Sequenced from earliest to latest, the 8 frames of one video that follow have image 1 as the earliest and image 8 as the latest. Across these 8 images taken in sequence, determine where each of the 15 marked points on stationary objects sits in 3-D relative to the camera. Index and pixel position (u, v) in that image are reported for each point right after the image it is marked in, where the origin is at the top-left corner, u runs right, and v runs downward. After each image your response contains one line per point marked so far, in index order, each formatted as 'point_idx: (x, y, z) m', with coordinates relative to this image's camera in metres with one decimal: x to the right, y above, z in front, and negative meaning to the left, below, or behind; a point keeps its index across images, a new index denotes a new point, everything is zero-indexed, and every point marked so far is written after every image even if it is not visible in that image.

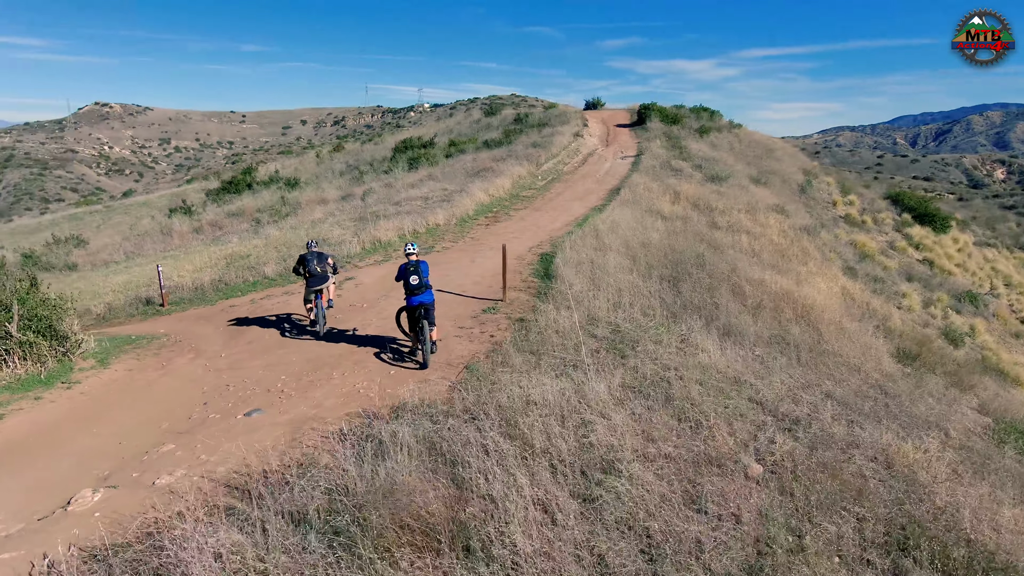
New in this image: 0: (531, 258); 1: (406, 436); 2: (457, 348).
0: (+0.4, +0.6, +13.6) m
1: (-0.8, -1.1, +4.9) m
2: (-0.7, -0.7, +8.0) m
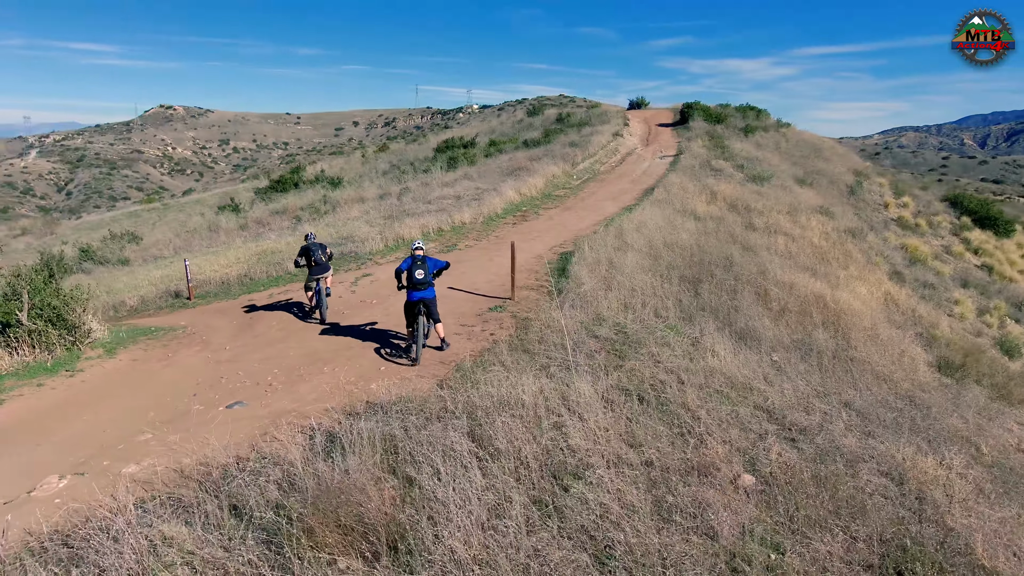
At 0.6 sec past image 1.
0: (+0.8, +0.6, +13.4) m
1: (-1.0, -1.1, +4.7) m
2: (-0.7, -0.7, +7.8) m
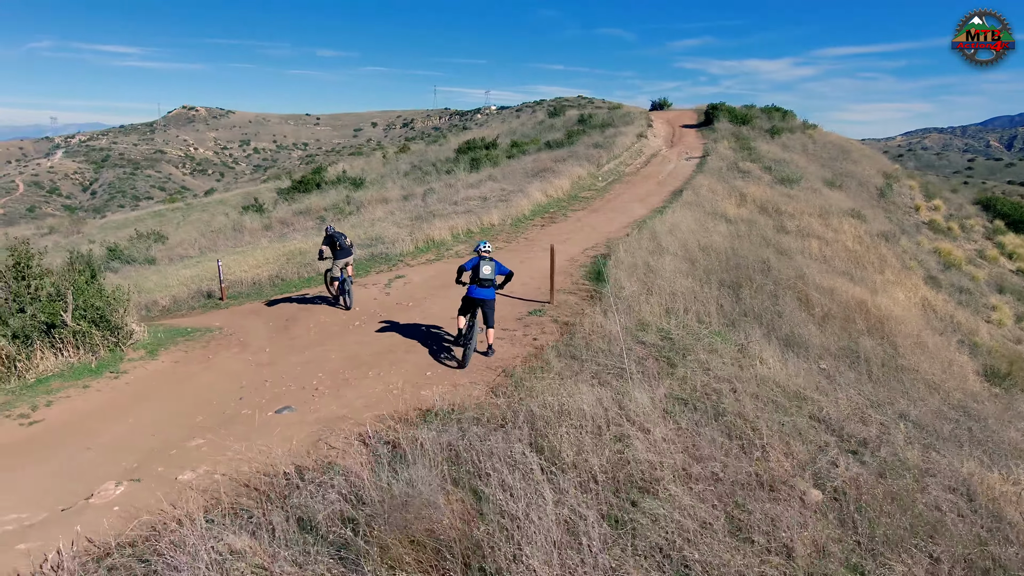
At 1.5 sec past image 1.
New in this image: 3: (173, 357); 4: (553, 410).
0: (+1.5, +0.6, +13.2) m
1: (-0.6, -1.1, +4.6) m
2: (-0.2, -0.7, +7.7) m
3: (-4.2, -0.9, +8.1) m
4: (+0.4, -1.0, +5.3) m
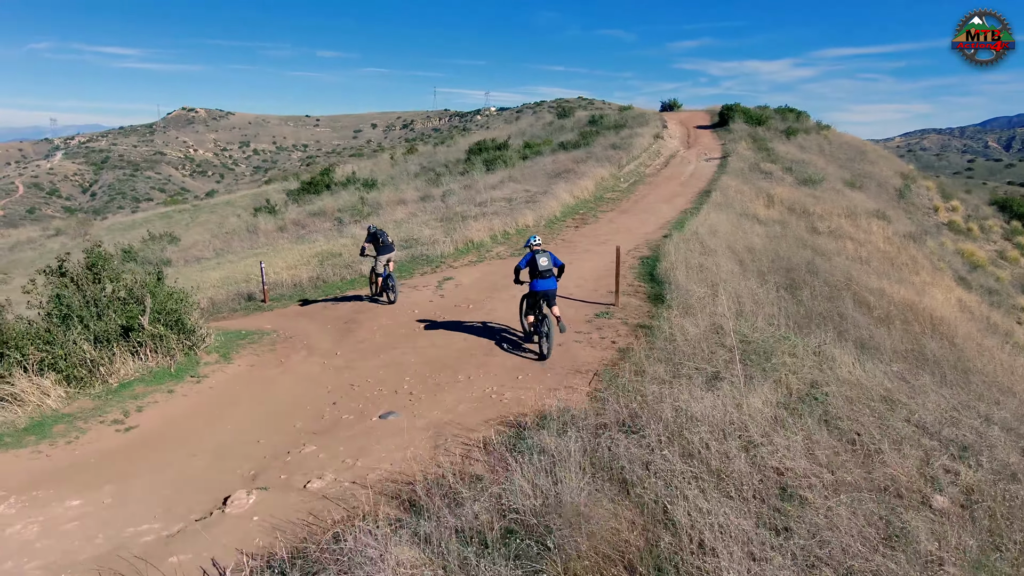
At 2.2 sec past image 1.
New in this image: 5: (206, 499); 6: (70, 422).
0: (+2.5, +0.5, +13.1) m
1: (+0.4, -1.1, +4.5) m
2: (+0.8, -0.8, +7.6) m
3: (-3.3, -0.9, +8.0) m
4: (+1.3, -1.0, +5.2) m
5: (-2.2, -1.5, +4.7) m
6: (-4.1, -1.3, +6.0) m
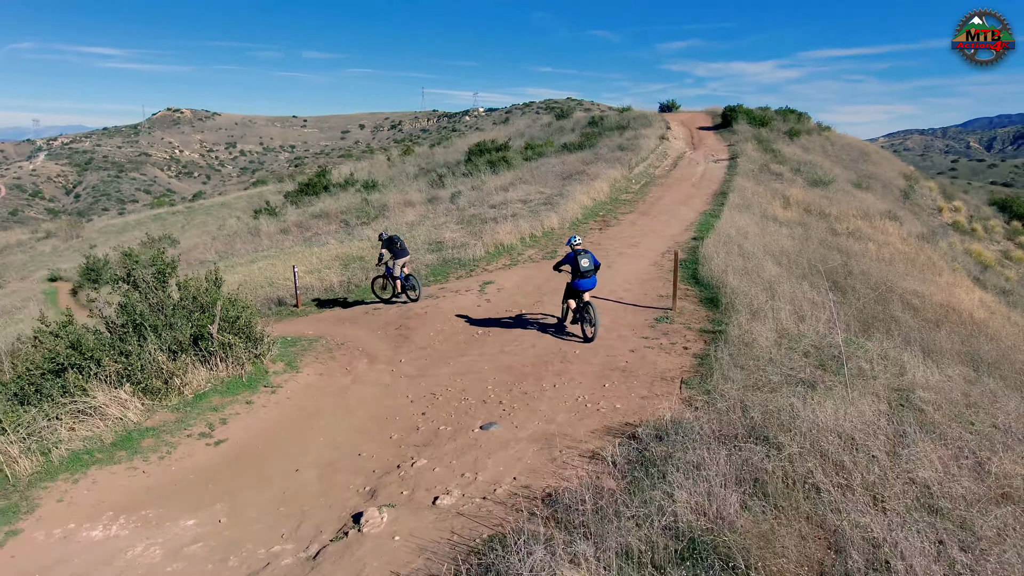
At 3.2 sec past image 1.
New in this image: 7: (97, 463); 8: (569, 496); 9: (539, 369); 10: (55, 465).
0: (+3.2, +0.5, +13.1) m
1: (+1.3, -1.2, +4.4) m
2: (+1.7, -0.8, +7.5) m
3: (-2.4, -1.0, +7.8) m
4: (+2.3, -1.1, +5.1) m
5: (-1.3, -1.6, +4.5) m
6: (-3.2, -1.3, +5.8) m
7: (-3.4, -1.5, +5.3) m
8: (+0.4, -1.4, +4.3) m
9: (+0.3, -0.9, +7.3) m
10: (-3.7, -1.4, +5.2) m
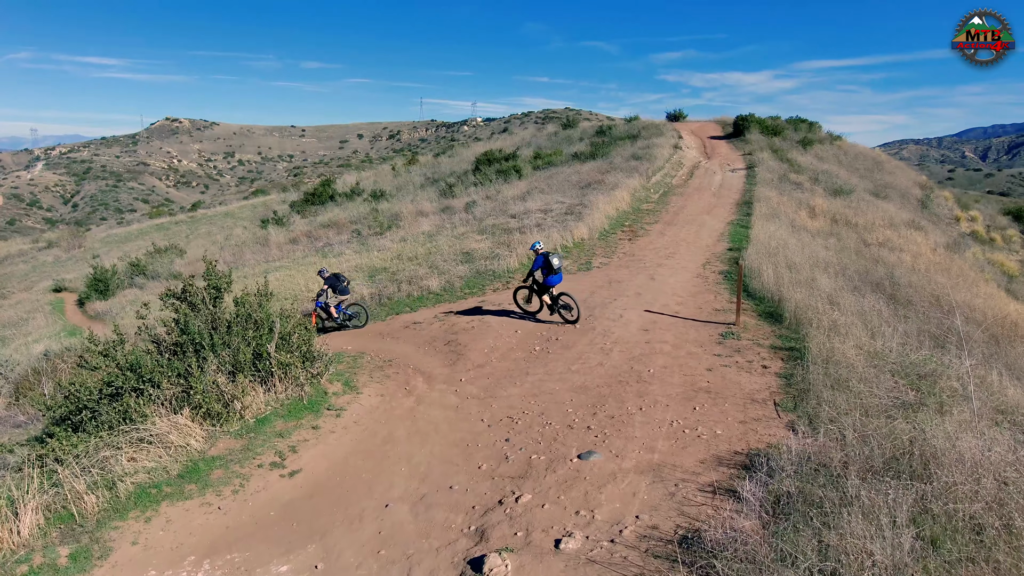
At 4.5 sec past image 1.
0: (+4.0, +0.2, +12.7) m
1: (+2.2, -1.3, +4.0) m
2: (+2.5, -1.0, +7.1) m
3: (-1.6, -1.2, +7.3) m
4: (+3.1, -1.2, +4.6) m
5: (-0.5, -1.7, +4.1) m
6: (-2.4, -1.5, +5.4) m
7: (-2.6, -1.6, +4.9) m
8: (+1.2, -1.5, +3.9) m
9: (+1.1, -1.1, +6.9) m
10: (-2.9, -1.6, +4.8) m
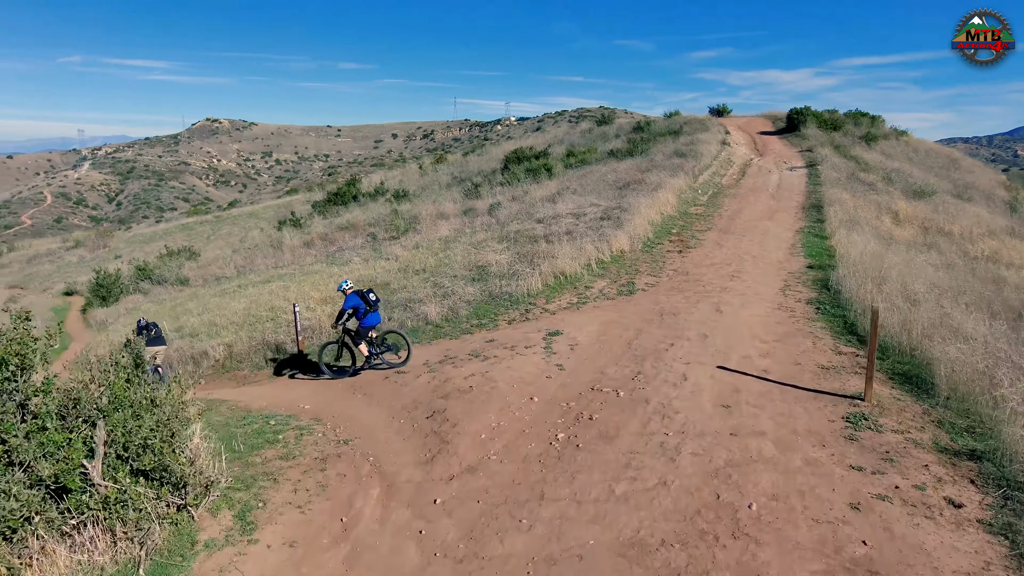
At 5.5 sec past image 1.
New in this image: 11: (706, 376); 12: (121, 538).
0: (+4.3, -0.3, +9.4) m
1: (+2.0, -1.8, +0.9) m
2: (+2.5, -1.5, +3.9) m
3: (-1.6, -1.7, +4.4) m
4: (+3.0, -1.7, +1.5) m
5: (-0.6, -2.2, +1.1) m
6: (-2.5, -2.0, +2.5) m
7: (-2.7, -2.1, +2.0) m
8: (+1.0, -2.1, +0.8) m
9: (+1.1, -1.6, +3.8) m
10: (-3.0, -2.1, +1.9) m
11: (+2.1, -0.9, +6.8) m
12: (-2.4, -1.5, +3.9) m
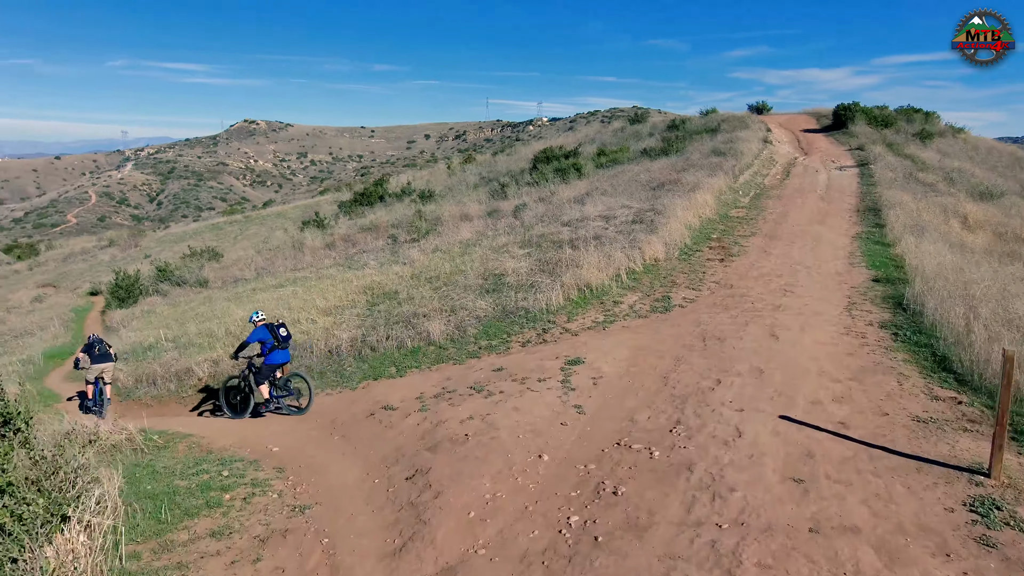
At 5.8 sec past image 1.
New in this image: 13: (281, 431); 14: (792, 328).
0: (+4.5, -0.6, +7.8) m
1: (+1.7, -2.1, -0.7) m
2: (+2.4, -1.8, +2.4) m
3: (-1.7, -1.9, +3.1) m
4: (+2.7, -2.0, -0.1) m
5: (-0.9, -2.4, -0.3) m
6: (-2.7, -2.2, +1.2) m
7: (-2.9, -2.3, +0.7) m
8: (+0.8, -2.3, -0.7) m
9: (+1.0, -1.8, +2.3) m
10: (-3.2, -2.2, +0.6) m
11: (+2.1, -1.2, +5.2) m
12: (-2.5, -1.7, +2.6) m
13: (-2.6, -1.5, +7.1) m
14: (+3.6, -0.5, +8.2) m
